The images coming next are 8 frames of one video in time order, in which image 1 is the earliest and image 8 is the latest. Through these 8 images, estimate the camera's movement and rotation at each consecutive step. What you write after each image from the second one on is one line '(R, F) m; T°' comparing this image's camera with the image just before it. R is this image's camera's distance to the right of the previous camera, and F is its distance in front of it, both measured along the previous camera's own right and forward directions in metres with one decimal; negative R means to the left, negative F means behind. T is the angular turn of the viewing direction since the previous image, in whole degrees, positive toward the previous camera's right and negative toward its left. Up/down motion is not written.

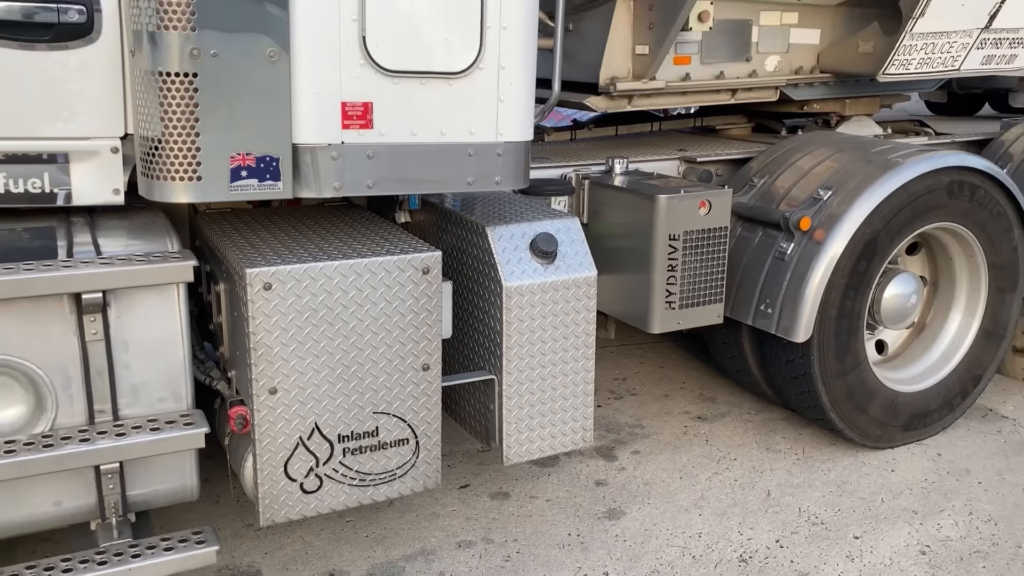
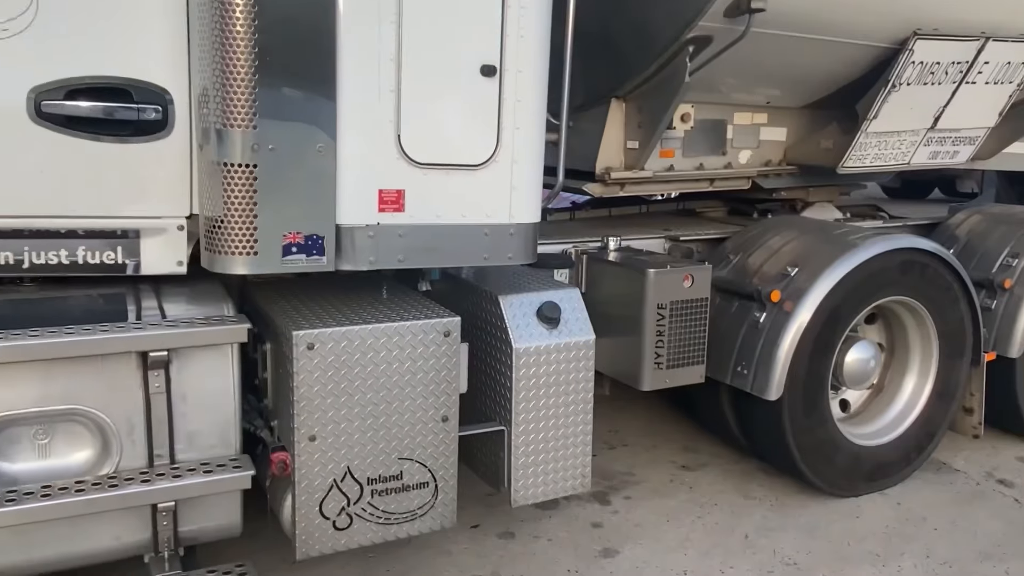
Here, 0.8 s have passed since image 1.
(0.0, -0.2) m; 0°
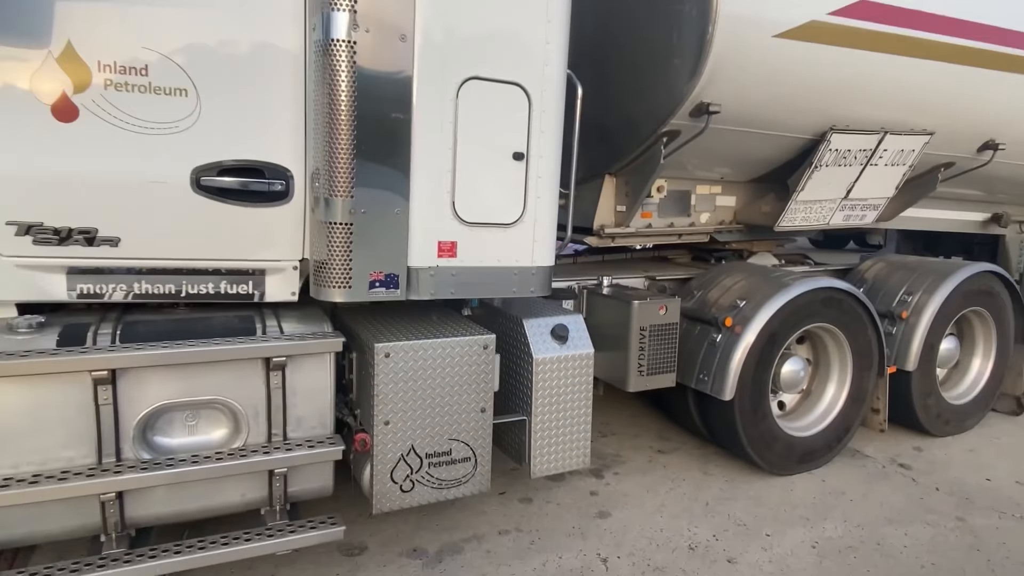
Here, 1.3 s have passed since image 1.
(-0.1, -0.6) m; +1°
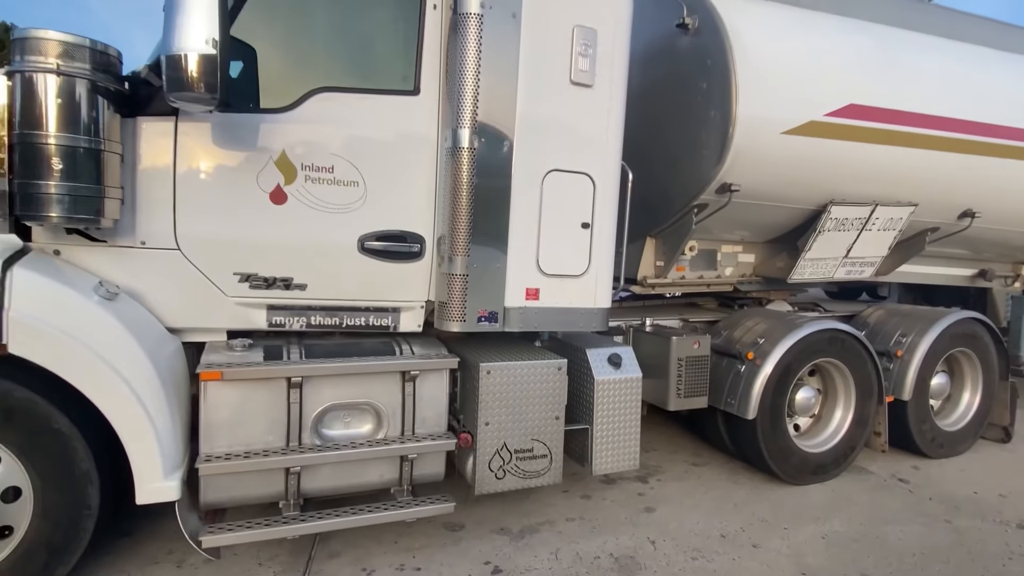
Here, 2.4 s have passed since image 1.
(-0.3, -0.8) m; -3°
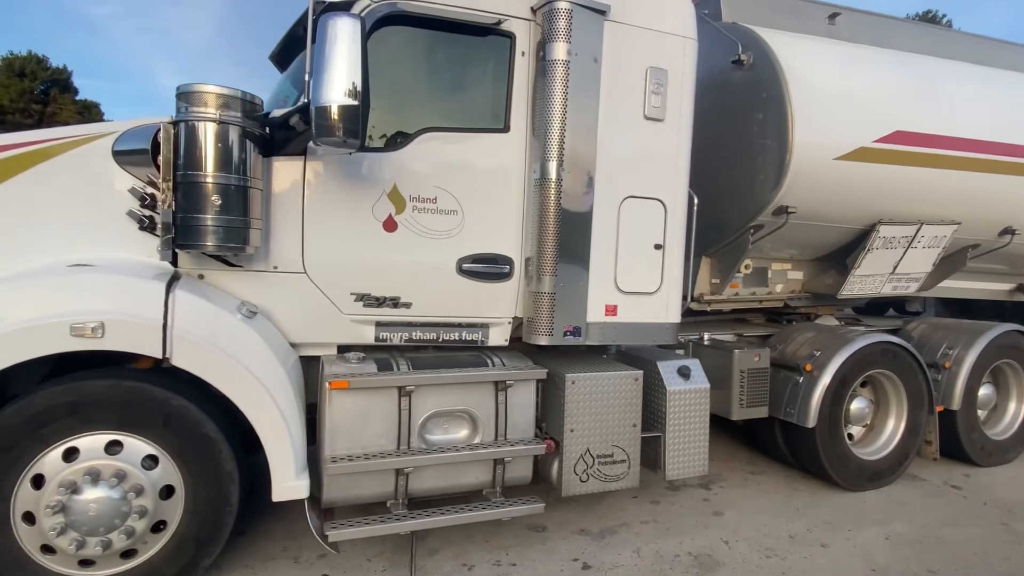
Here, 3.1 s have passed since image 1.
(-0.5, -0.3) m; -1°
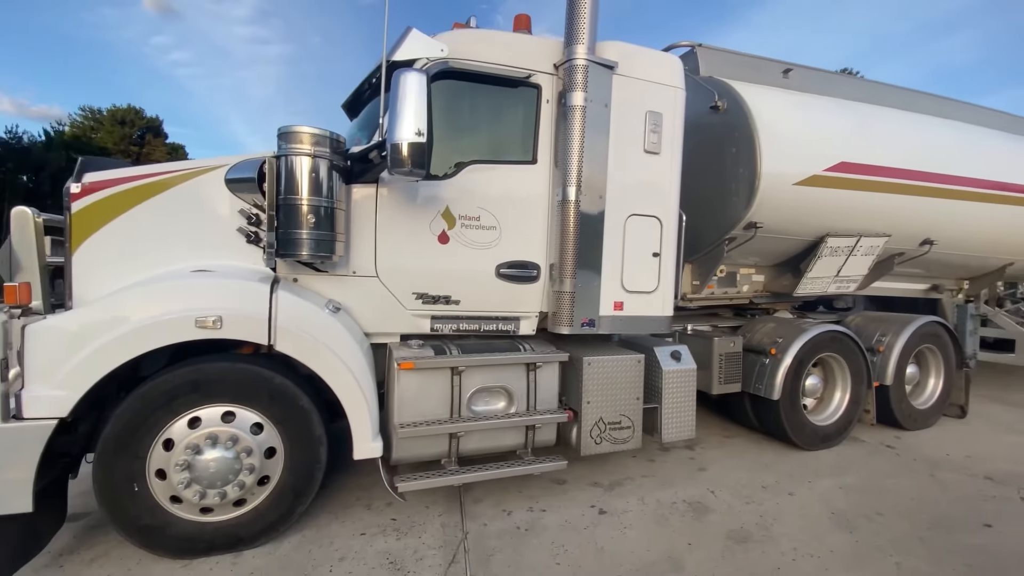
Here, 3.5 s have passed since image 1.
(-0.5, -0.7) m; +4°
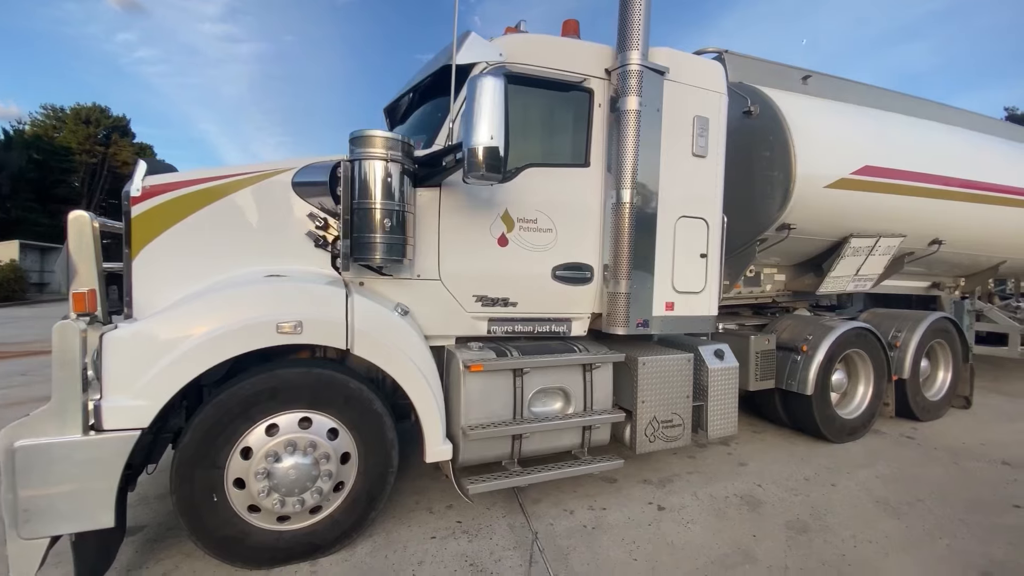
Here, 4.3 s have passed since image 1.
(-0.7, 0.0) m; +3°
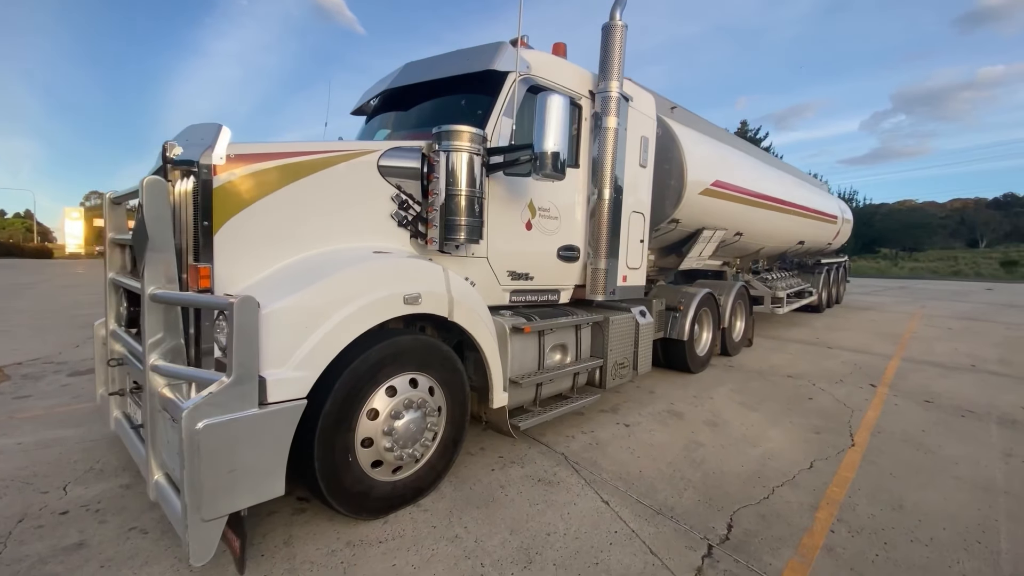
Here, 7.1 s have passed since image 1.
(-2.1, -0.4) m; +24°
